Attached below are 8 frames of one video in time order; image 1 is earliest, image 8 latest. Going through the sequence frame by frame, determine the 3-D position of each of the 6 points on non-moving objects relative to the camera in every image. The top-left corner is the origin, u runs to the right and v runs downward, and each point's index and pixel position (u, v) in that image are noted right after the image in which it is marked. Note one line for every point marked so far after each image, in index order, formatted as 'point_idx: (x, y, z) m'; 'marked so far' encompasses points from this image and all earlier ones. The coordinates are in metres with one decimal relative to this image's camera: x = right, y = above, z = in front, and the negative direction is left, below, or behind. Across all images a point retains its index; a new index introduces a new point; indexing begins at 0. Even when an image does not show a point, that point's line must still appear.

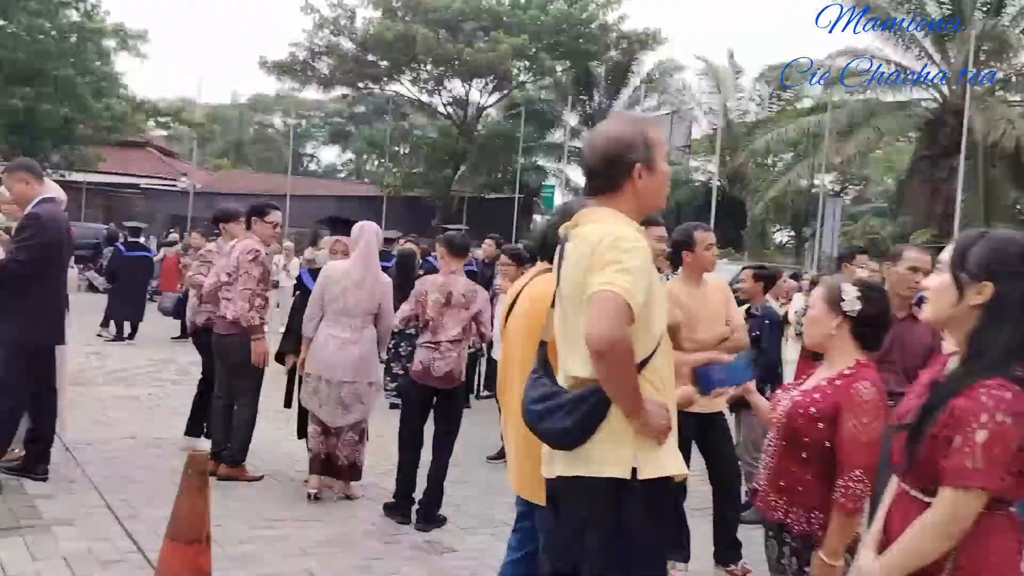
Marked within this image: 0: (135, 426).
0: (-2.9, -1.1, +6.8) m
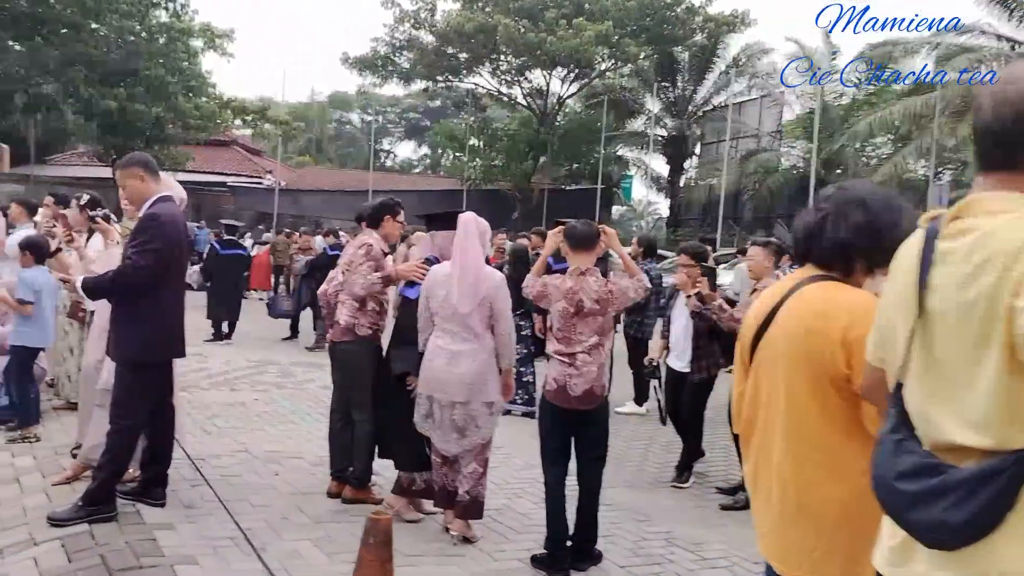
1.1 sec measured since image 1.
0: (-1.9, -1.1, +6.4) m
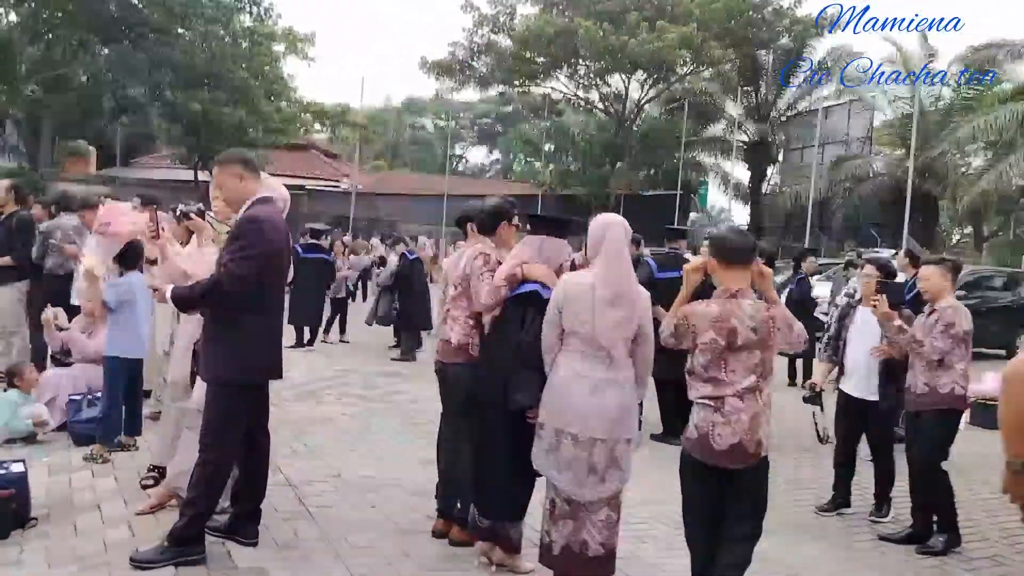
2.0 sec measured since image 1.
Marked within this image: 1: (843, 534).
0: (-1.2, -1.1, +5.9) m
1: (+1.9, -1.5, +5.2) m
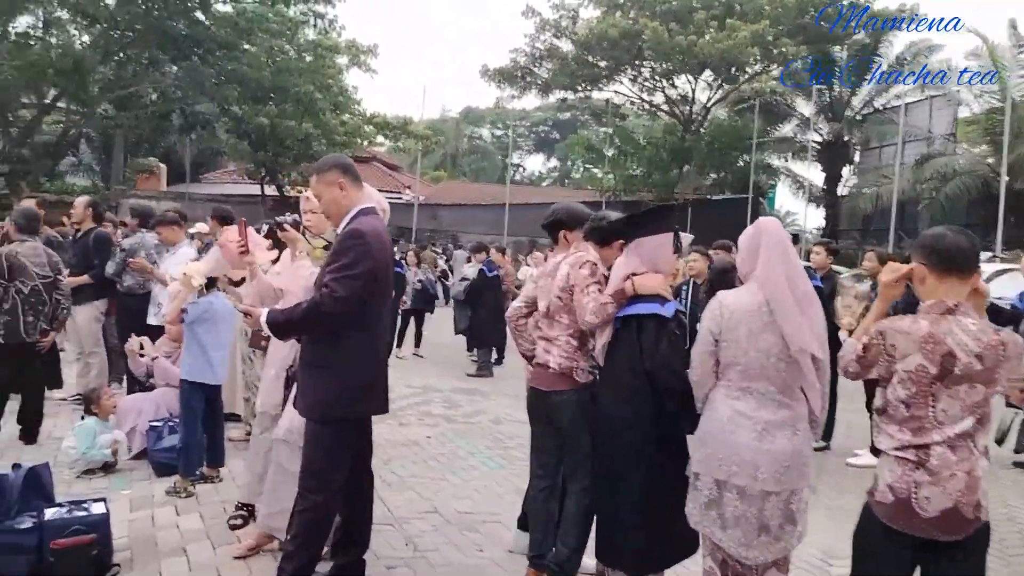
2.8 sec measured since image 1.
0: (-0.5, -1.2, +5.5) m
1: (+2.6, -1.5, +4.5) m
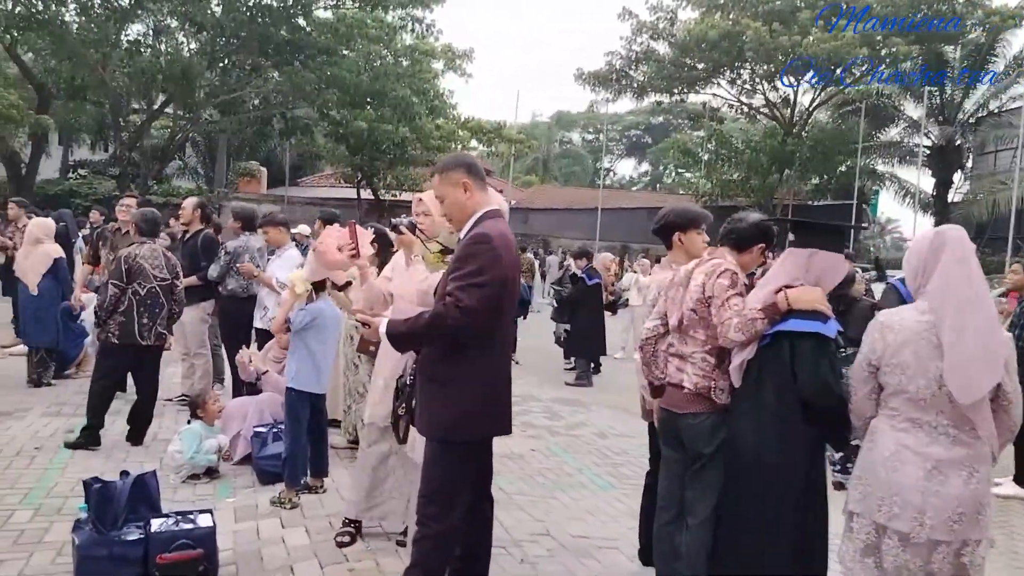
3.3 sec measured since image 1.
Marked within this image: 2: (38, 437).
0: (+0.2, -1.3, +5.2) m
1: (+3.1, -1.6, +3.9) m
2: (-3.5, -1.1, +6.5) m
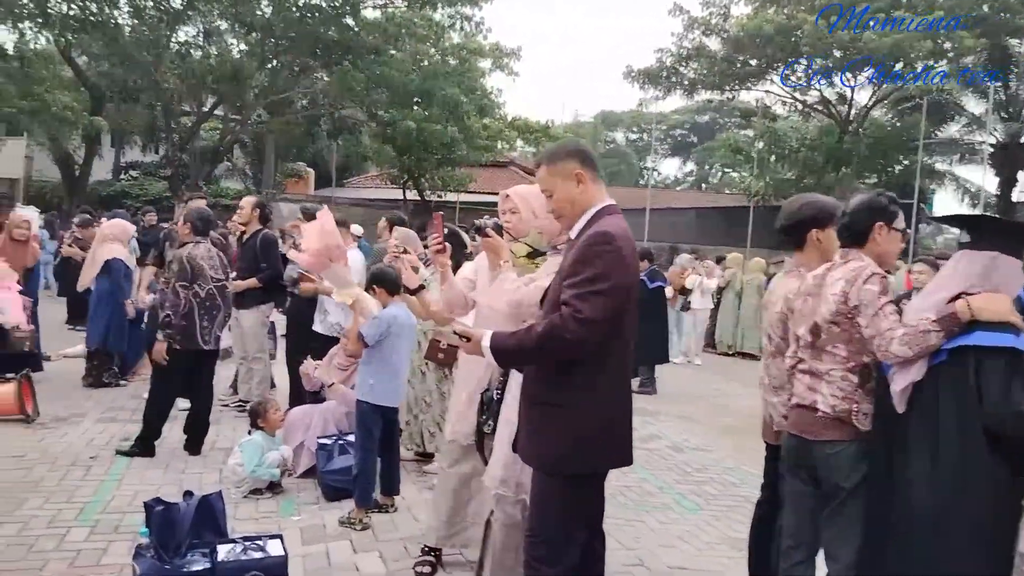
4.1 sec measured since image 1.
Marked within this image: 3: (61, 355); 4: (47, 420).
0: (+0.6, -1.3, +4.8) m
1: (+3.5, -1.6, +3.4) m
2: (-3.0, -1.1, +6.3) m
3: (-5.0, -0.8, +9.9) m
4: (-3.7, -1.0, +7.0) m
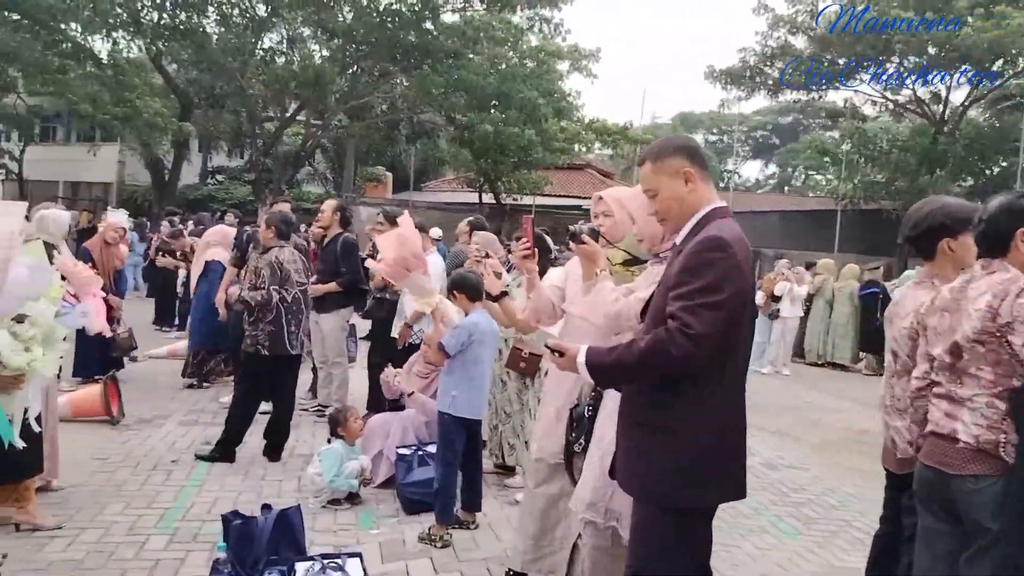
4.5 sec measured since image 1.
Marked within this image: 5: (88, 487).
0: (+1.1, -1.4, +4.5) m
1: (+3.8, -1.7, +2.8) m
2: (-2.4, -1.1, +6.3) m
3: (-4.1, -0.8, +10.0) m
4: (-3.0, -1.1, +7.0) m
5: (-2.5, -1.2, +5.2) m
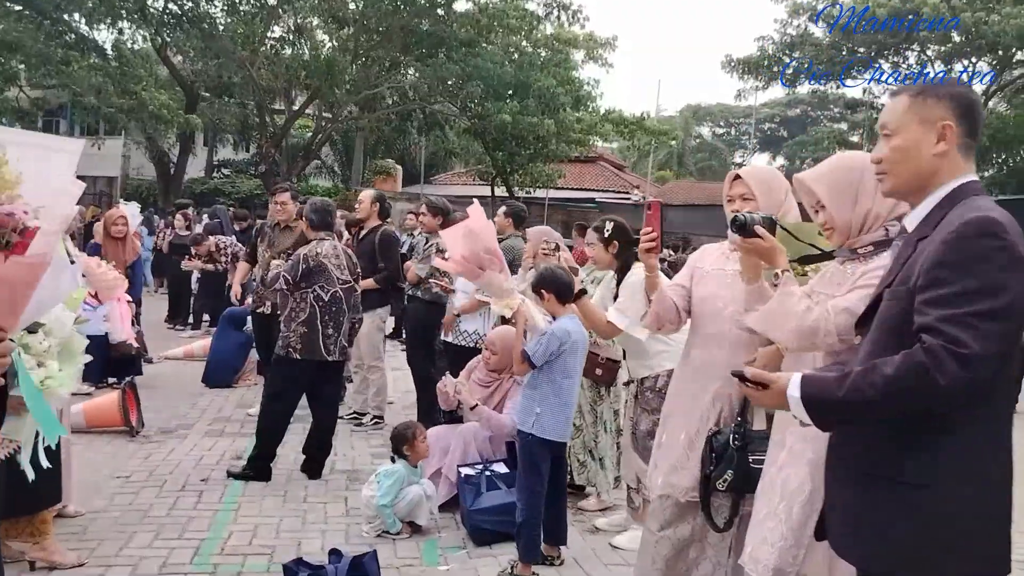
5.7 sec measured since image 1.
0: (+1.5, -1.4, +3.8) m
1: (+4.2, -1.7, +2.2) m
2: (-2.0, -1.1, +5.7) m
3: (-3.7, -0.7, +9.4) m
4: (-2.6, -1.0, +6.4) m
5: (-2.1, -1.2, +4.6) m
